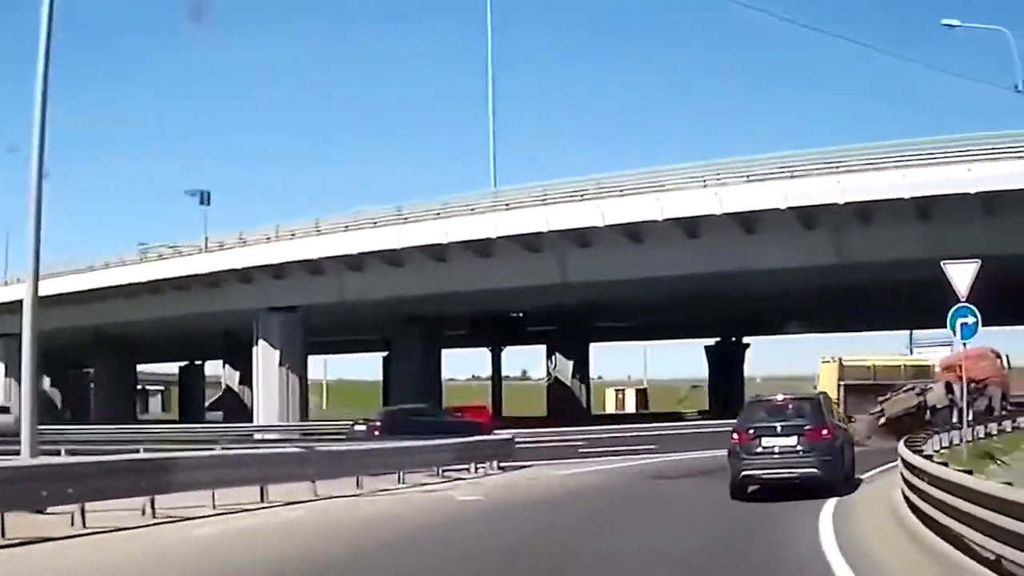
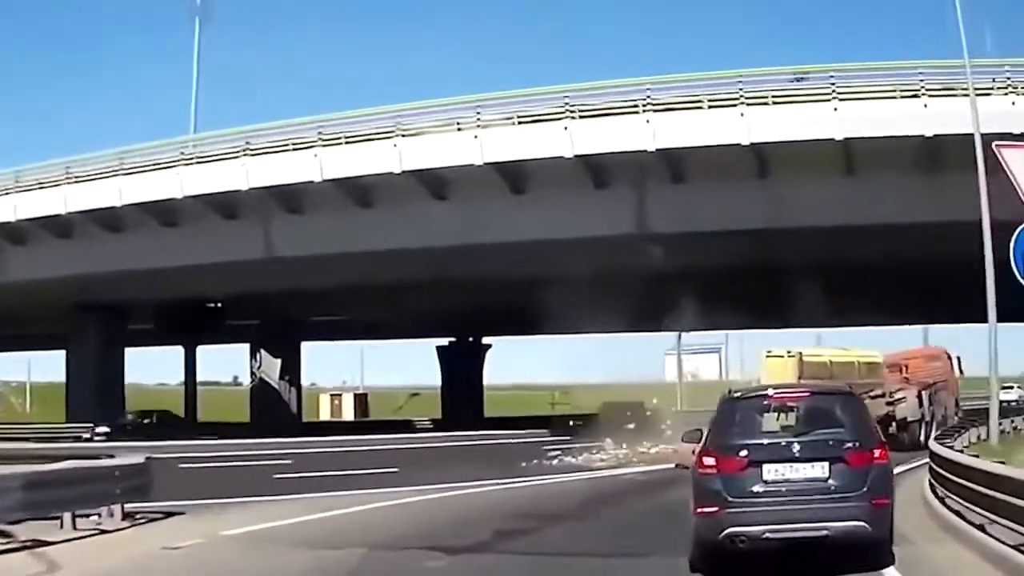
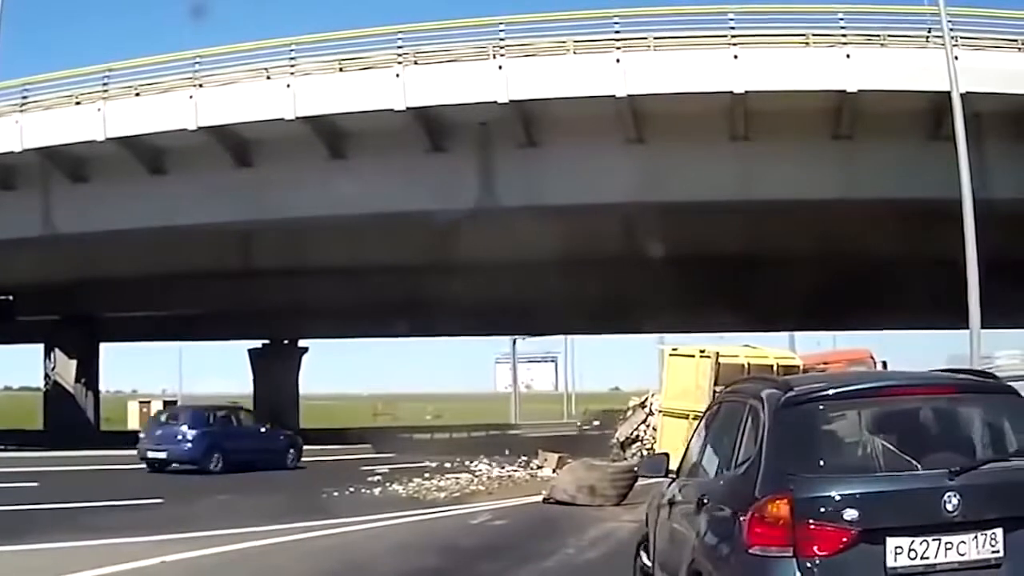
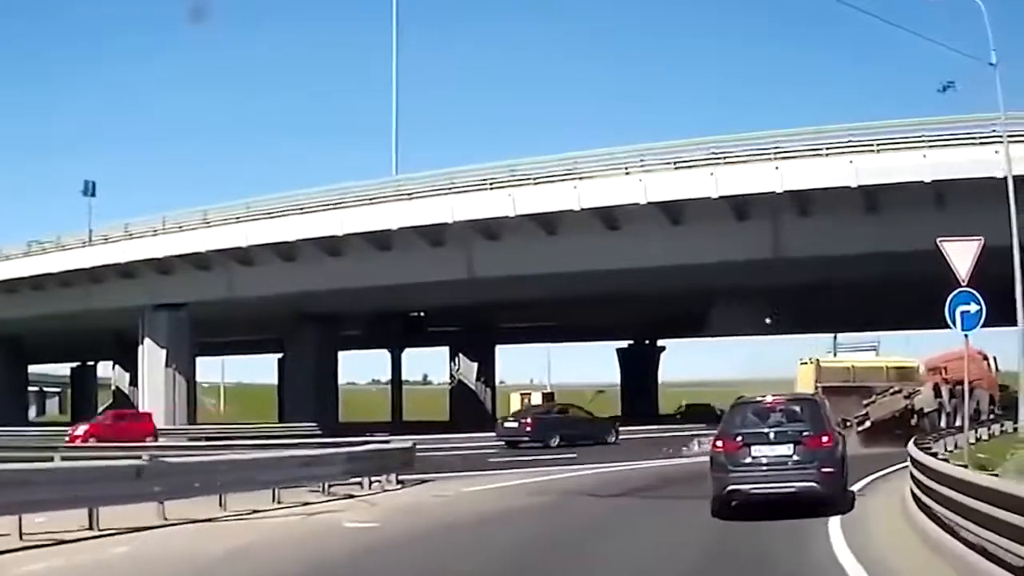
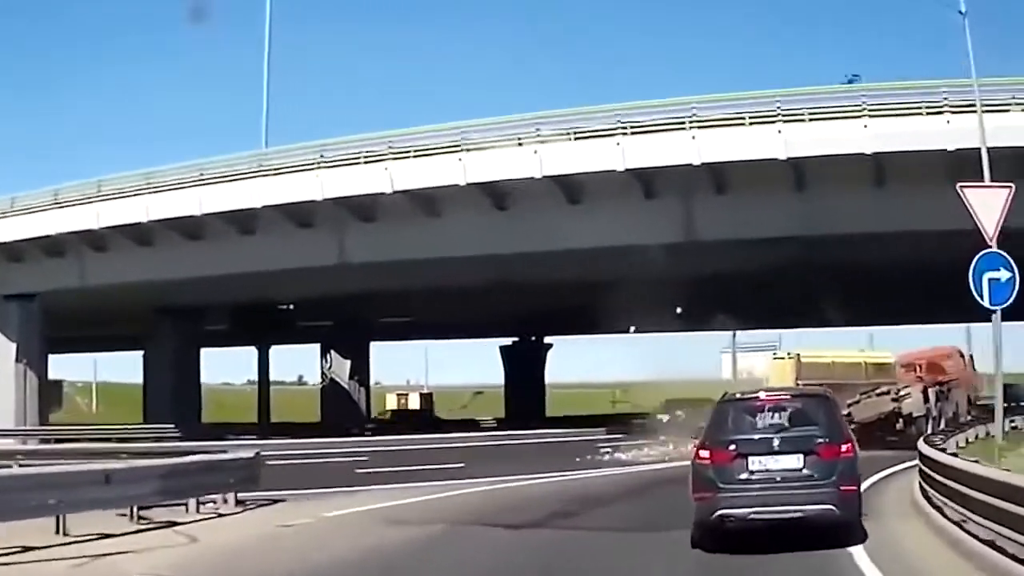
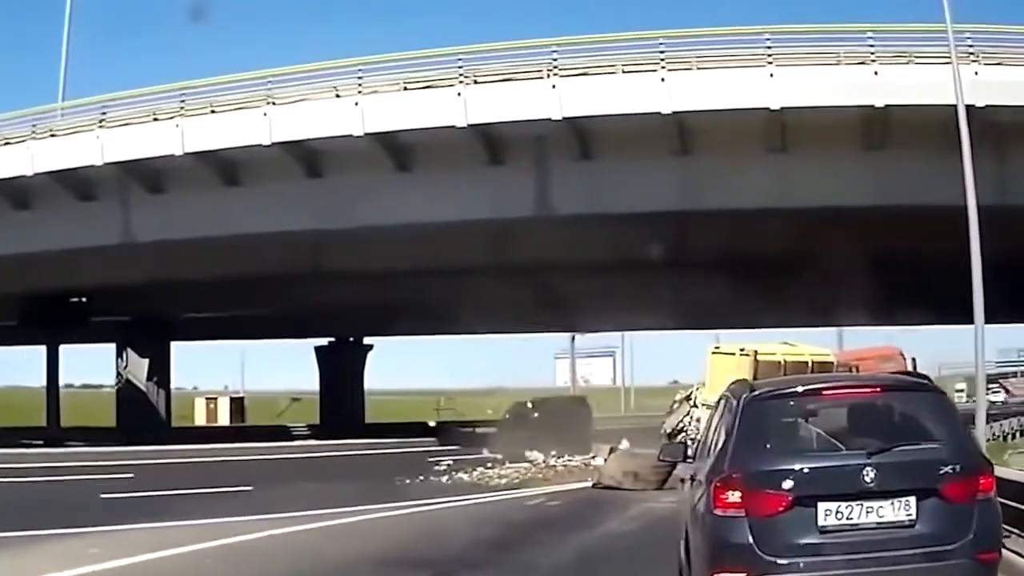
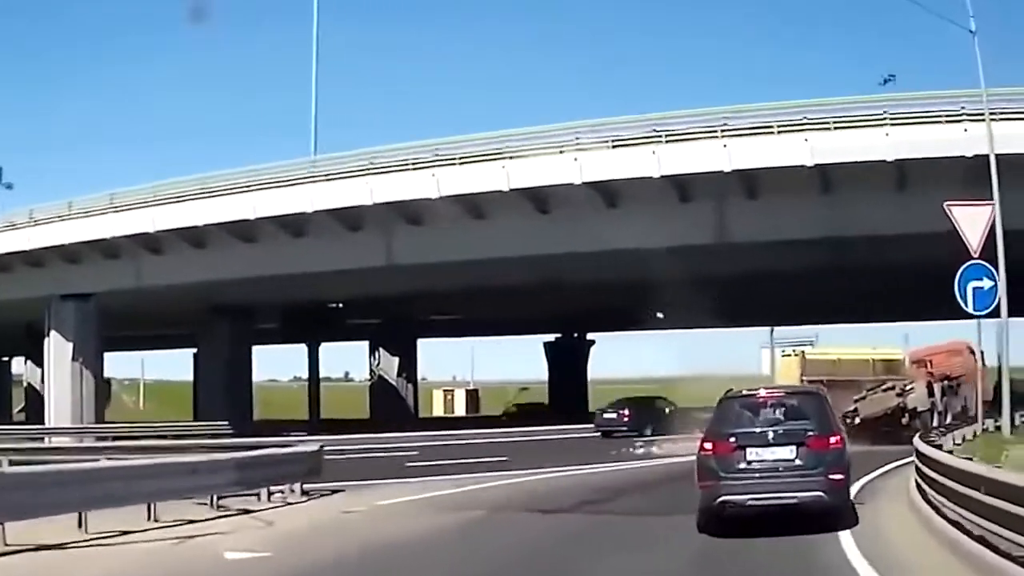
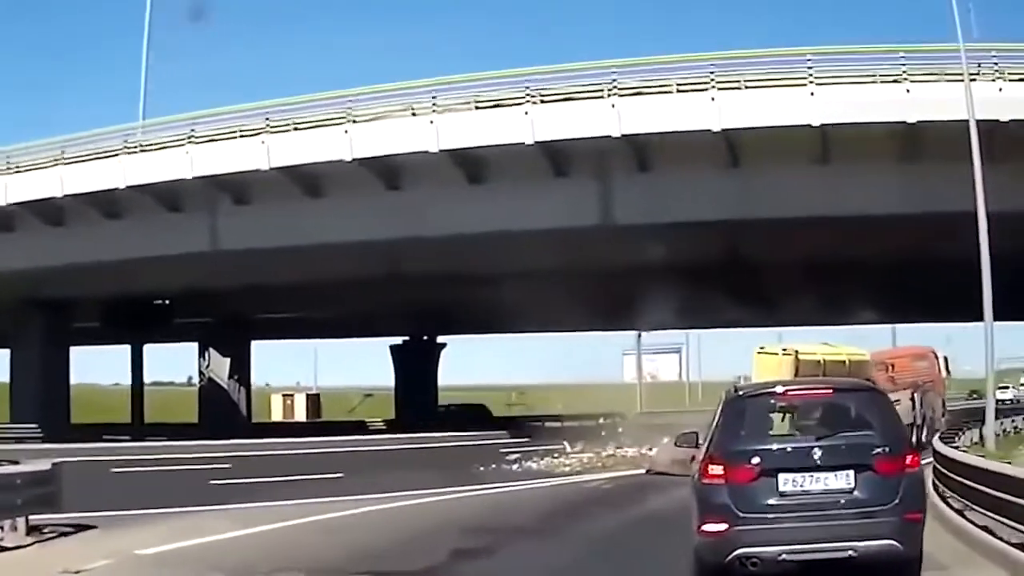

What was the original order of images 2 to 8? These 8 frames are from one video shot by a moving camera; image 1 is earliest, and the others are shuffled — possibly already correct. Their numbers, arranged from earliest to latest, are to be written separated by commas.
4, 7, 5, 2, 8, 6, 3
